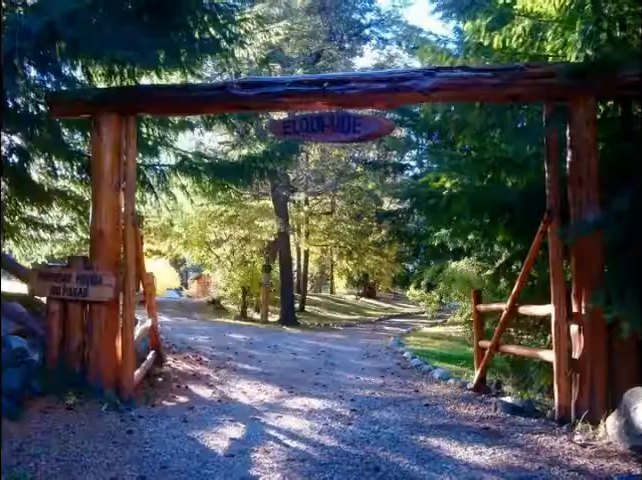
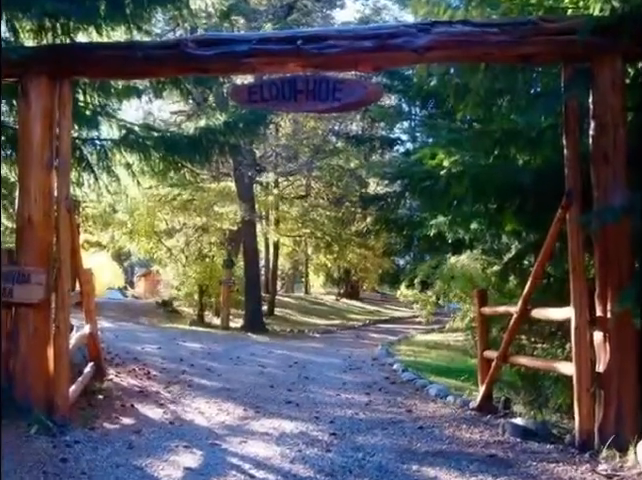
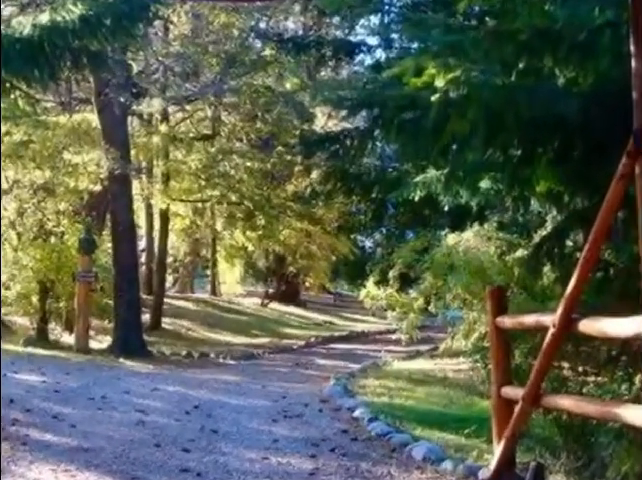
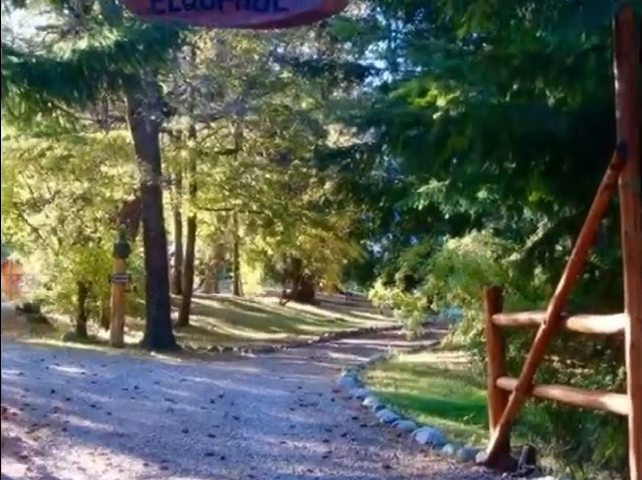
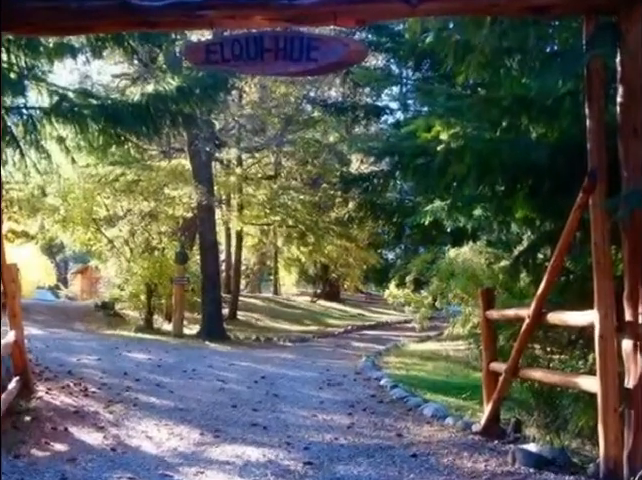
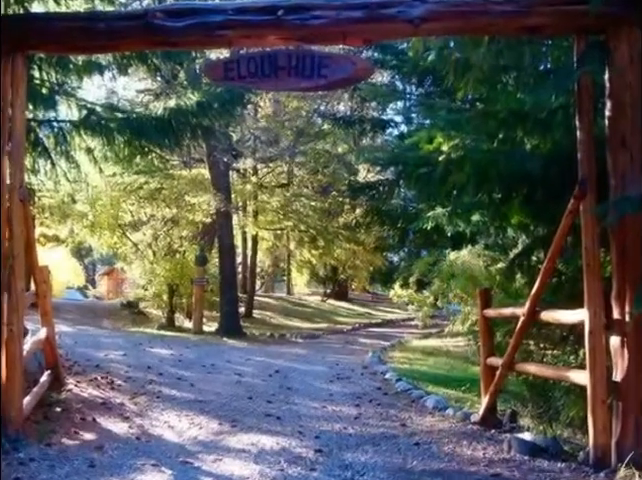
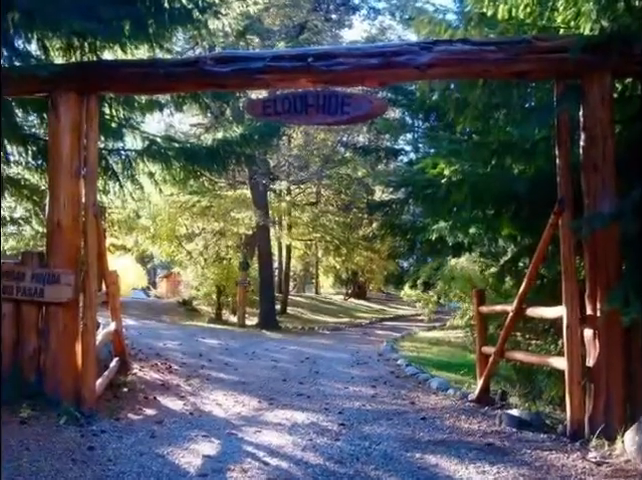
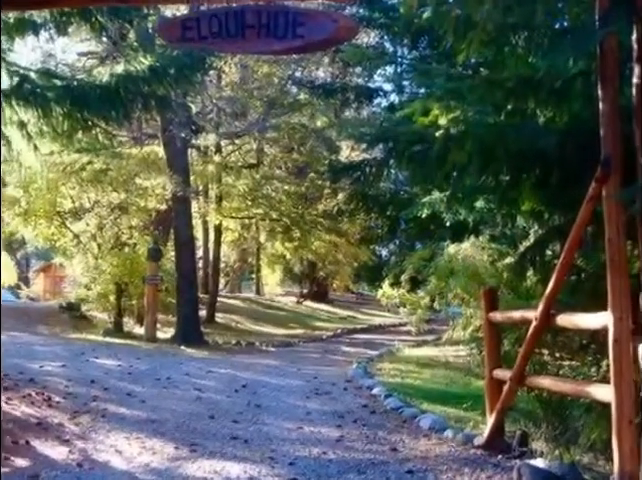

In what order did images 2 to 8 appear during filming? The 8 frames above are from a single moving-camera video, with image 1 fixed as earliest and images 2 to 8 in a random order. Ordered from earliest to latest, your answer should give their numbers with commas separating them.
7, 2, 6, 5, 8, 4, 3
